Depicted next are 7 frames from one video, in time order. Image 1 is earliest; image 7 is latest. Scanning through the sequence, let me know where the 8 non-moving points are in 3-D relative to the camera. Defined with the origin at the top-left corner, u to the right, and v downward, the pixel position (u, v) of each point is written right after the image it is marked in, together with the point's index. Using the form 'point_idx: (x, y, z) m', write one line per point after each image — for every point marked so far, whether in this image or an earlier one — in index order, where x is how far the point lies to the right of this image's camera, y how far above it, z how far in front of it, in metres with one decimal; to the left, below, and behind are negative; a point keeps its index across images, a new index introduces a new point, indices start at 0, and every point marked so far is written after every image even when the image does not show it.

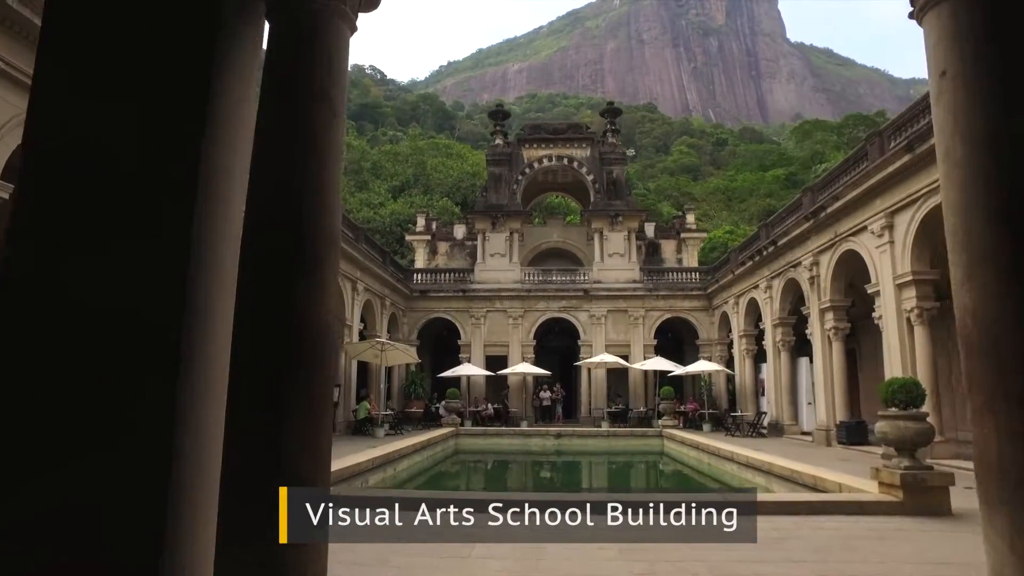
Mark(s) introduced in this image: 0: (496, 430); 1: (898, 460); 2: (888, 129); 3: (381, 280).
0: (-0.5, -4.2, +18.5) m
1: (+3.5, -1.6, +5.7) m
2: (+6.4, +2.7, +10.8) m
3: (-4.0, +0.2, +19.4) m
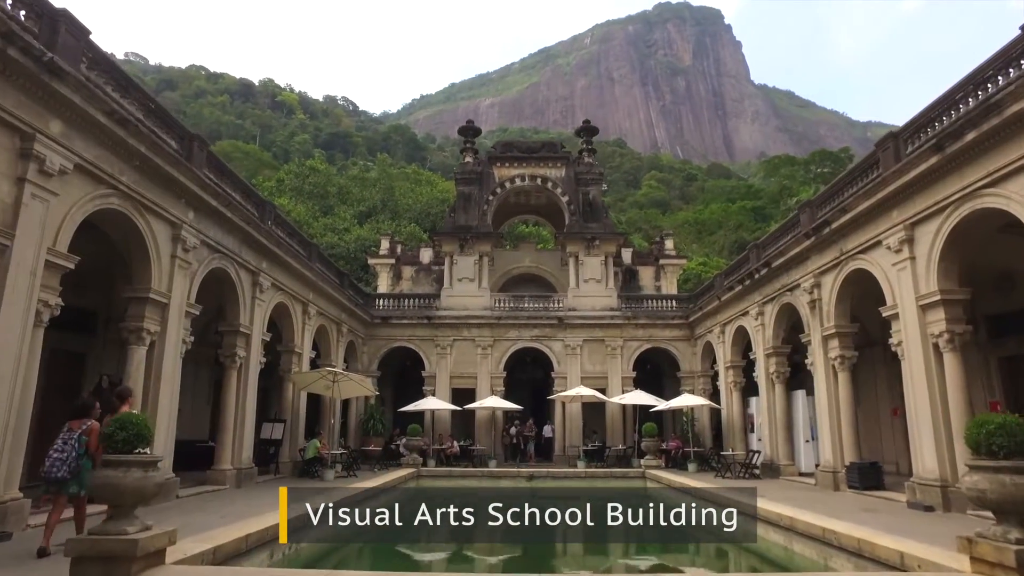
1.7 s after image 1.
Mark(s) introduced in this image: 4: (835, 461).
0: (-1.3, -4.8, +16.7) m
1: (+3.3, -1.6, +4.2) m
2: (+6.0, +2.4, +9.7) m
3: (-4.8, -0.4, +17.6) m
4: (+6.0, -3.2, +11.7) m
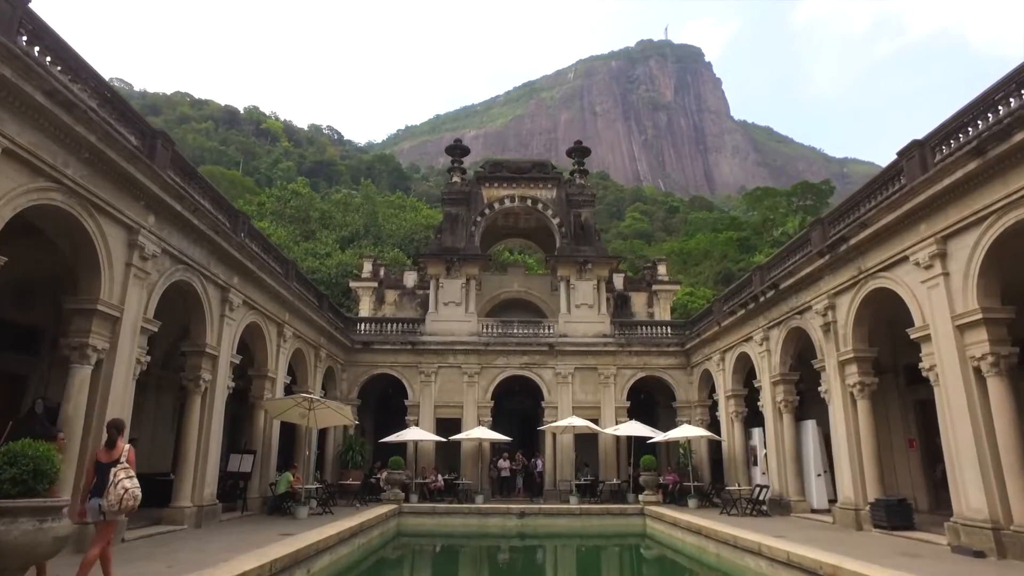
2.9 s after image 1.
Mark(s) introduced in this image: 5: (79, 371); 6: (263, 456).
0: (-1.6, -5.4, +15.5) m
1: (+3.4, -1.6, +3.3) m
2: (+6.0, +2.1, +9.0) m
3: (-5.1, -1.0, +16.5) m
4: (+5.9, -3.6, +10.8) m
5: (-5.4, -1.0, +7.8) m
6: (-5.4, -3.6, +13.6) m
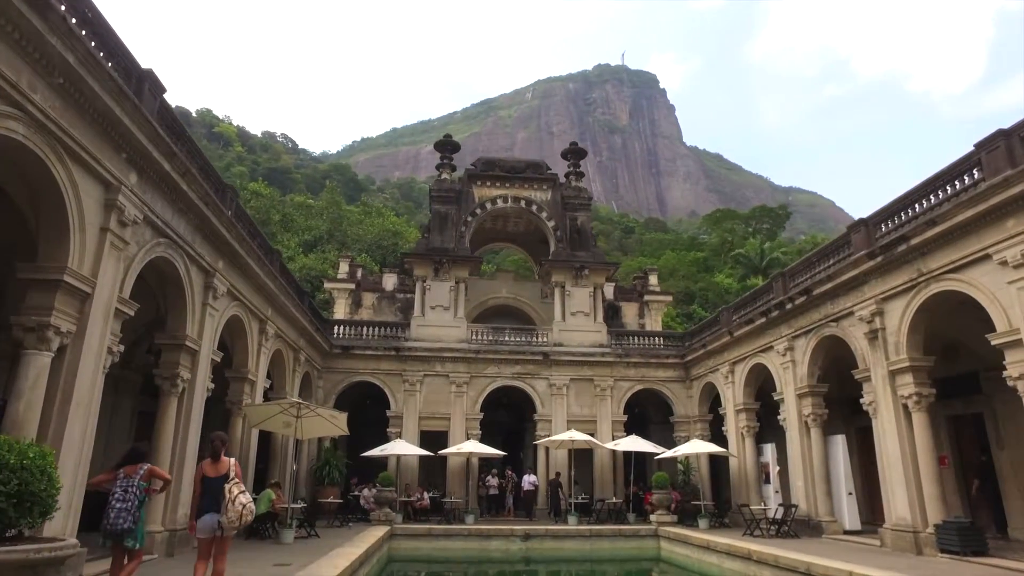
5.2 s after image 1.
0: (-1.5, -5.3, +13.9) m
1: (+4.4, -1.4, +2.3) m
2: (+6.7, +2.1, +8.3) m
3: (-5.0, -0.9, +14.8) m
4: (+6.3, -3.6, +9.9) m
5: (-4.6, -0.7, +6.1) m
6: (-5.1, -3.4, +11.9) m
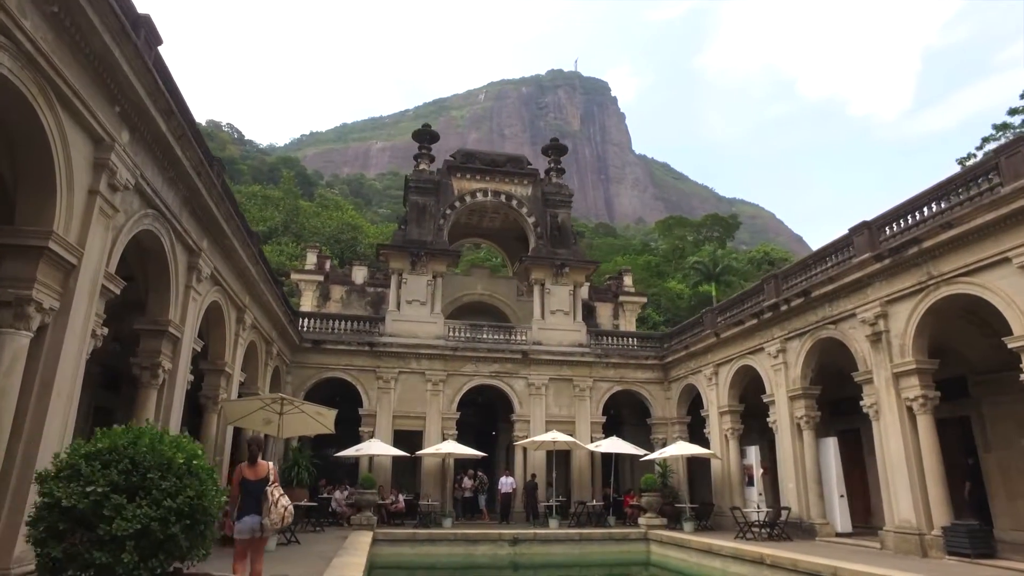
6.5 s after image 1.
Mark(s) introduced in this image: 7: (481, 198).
0: (-1.8, -5.1, +13.2) m
1: (+5.2, -1.3, +2.1) m
2: (+7.0, +2.1, +8.3) m
3: (-5.2, -0.6, +13.8) m
4: (+6.4, -3.6, +9.9) m
5: (-4.1, -0.4, +5.2) m
6: (-5.2, -3.2, +10.9) m
7: (-1.0, +2.8, +19.8) m
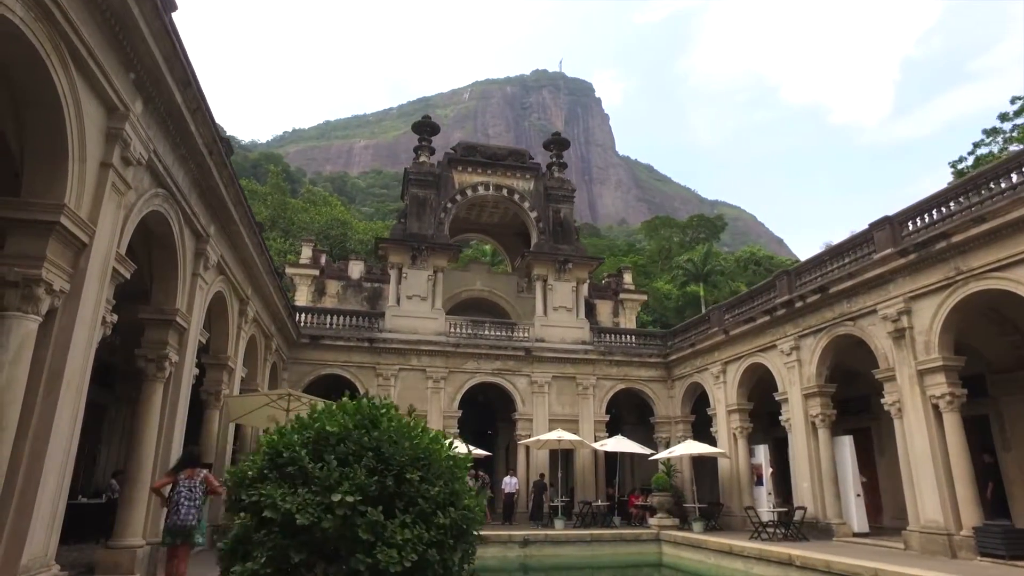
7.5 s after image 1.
0: (-1.6, -5.0, +12.8) m
1: (+5.7, -1.3, +1.9) m
2: (+7.4, +2.1, +8.1) m
3: (-5.0, -0.5, +13.3) m
4: (+6.7, -3.6, +9.7) m
5: (-3.7, -0.3, +4.7) m
6: (-4.9, -3.0, +10.4) m
7: (-0.9, +2.9, +19.4) m
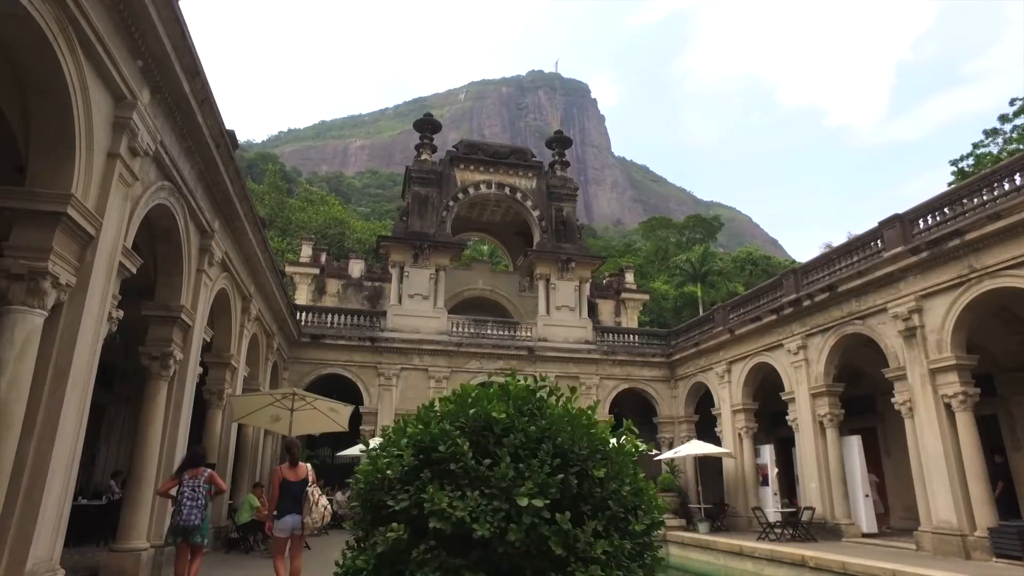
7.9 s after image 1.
0: (-1.5, -5.0, +12.6) m
1: (+5.9, -1.2, +1.8) m
2: (+7.6, +2.2, +8.0) m
3: (-4.9, -0.4, +13.1) m
4: (+6.8, -3.5, +9.6) m
5: (-3.5, -0.2, +4.5) m
6: (-4.8, -2.9, +10.2) m
7: (-0.9, +3.0, +19.3) m
